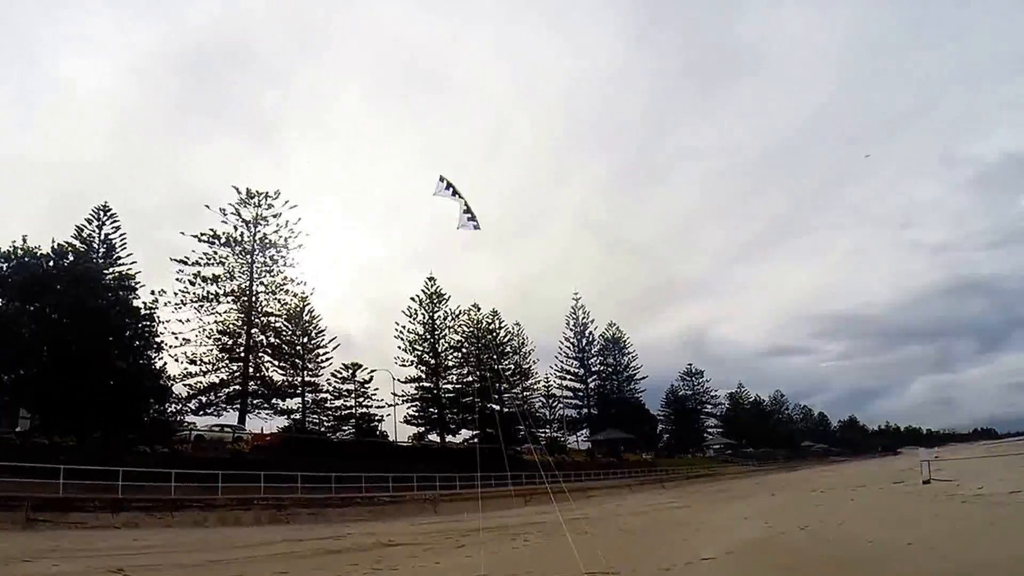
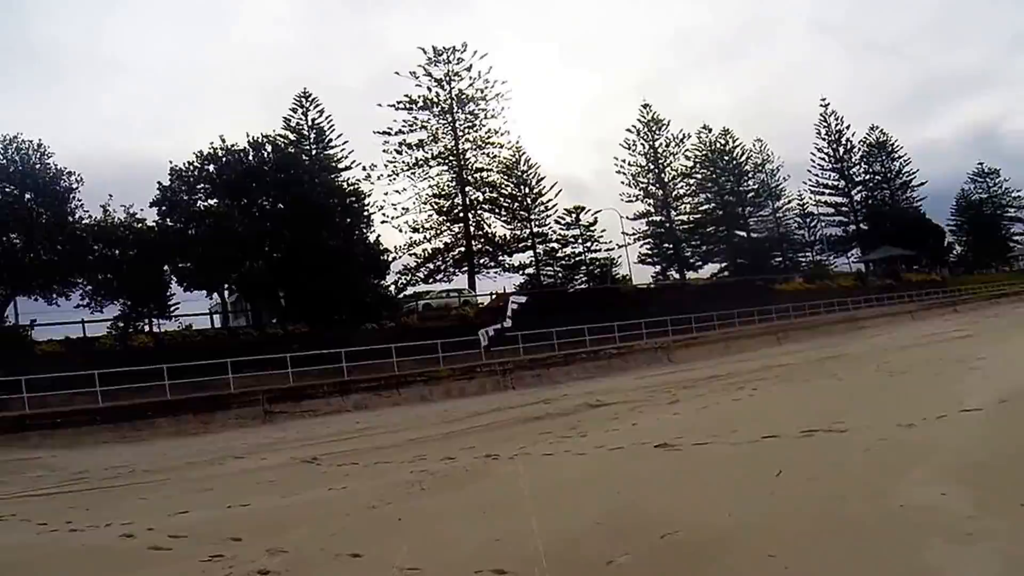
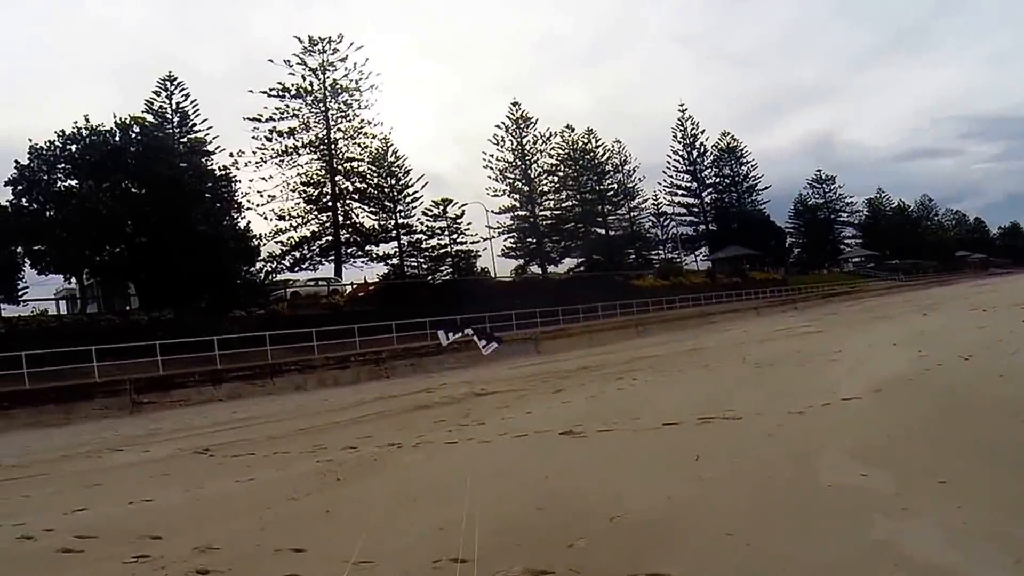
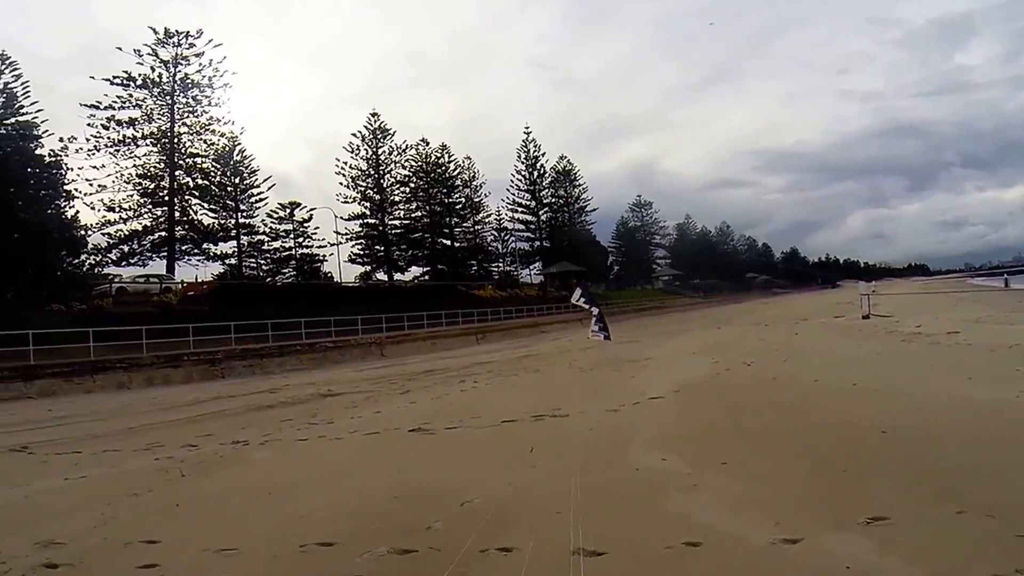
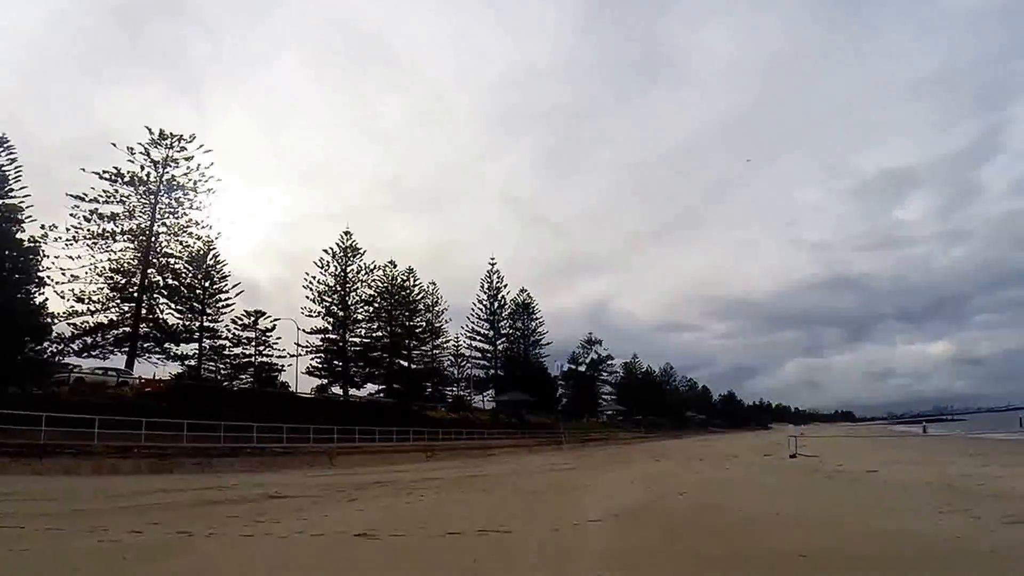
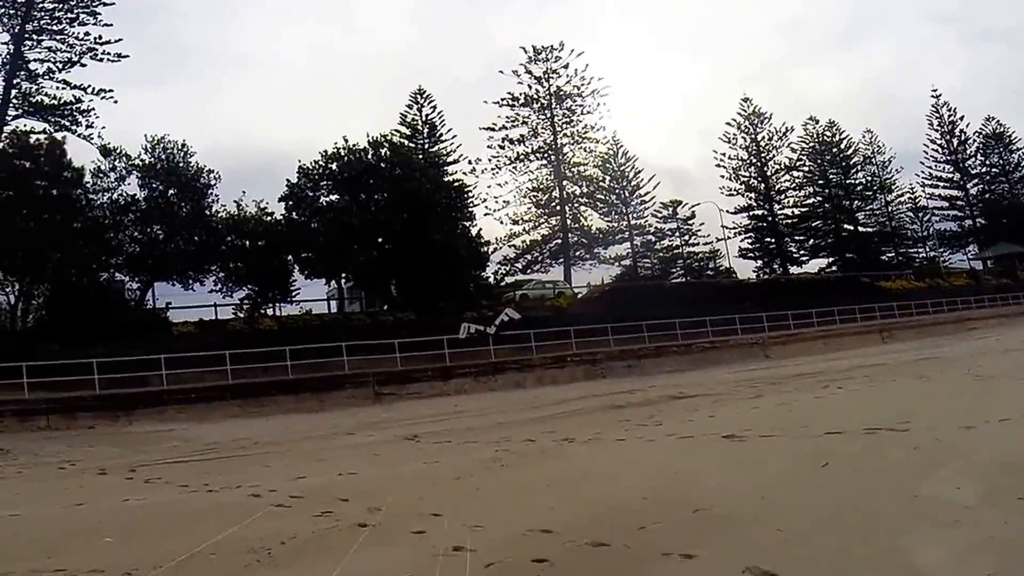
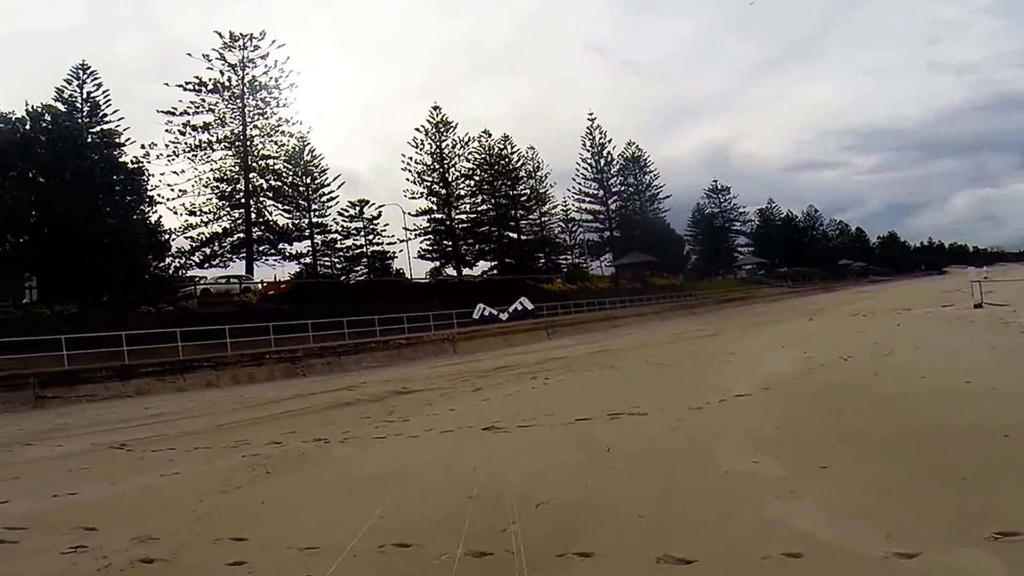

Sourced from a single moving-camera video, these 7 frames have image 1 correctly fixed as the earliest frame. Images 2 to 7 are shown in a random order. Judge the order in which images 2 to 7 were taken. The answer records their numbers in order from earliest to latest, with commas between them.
5, 4, 7, 3, 2, 6
